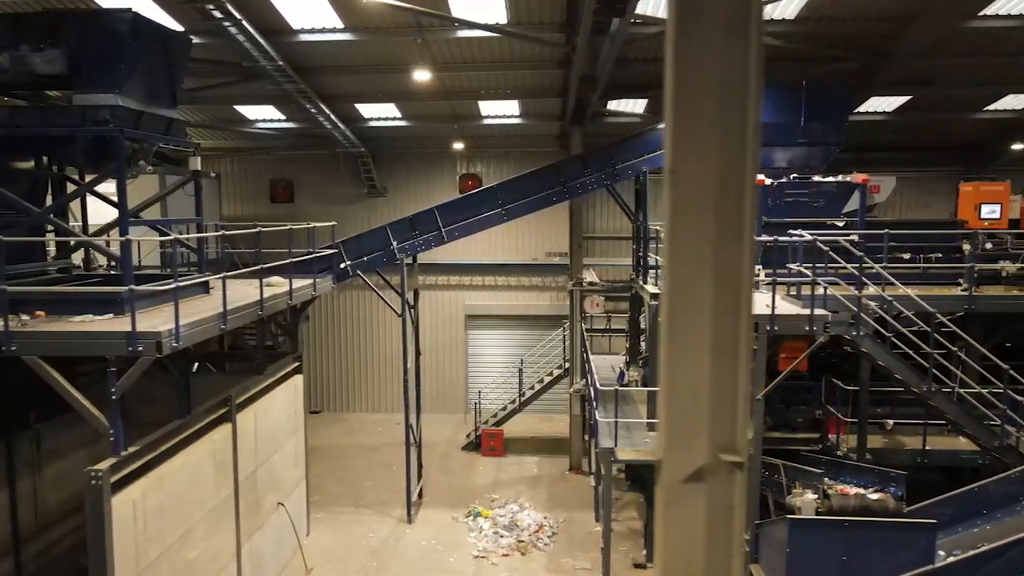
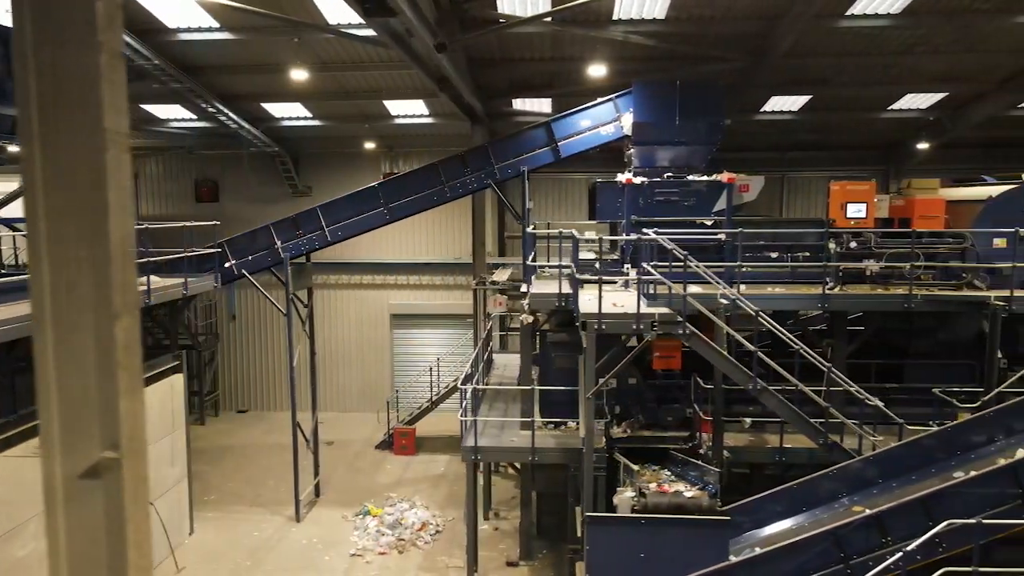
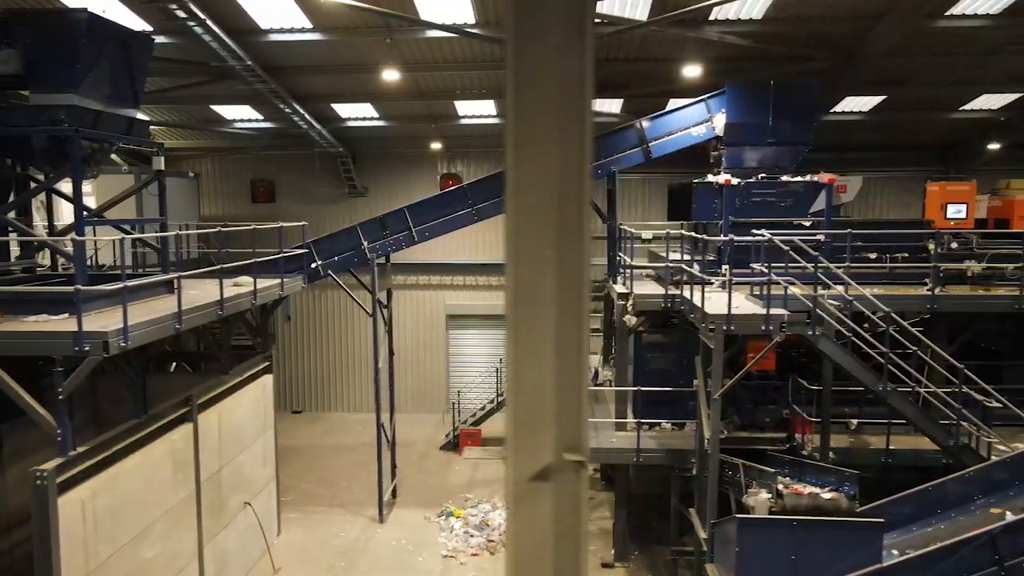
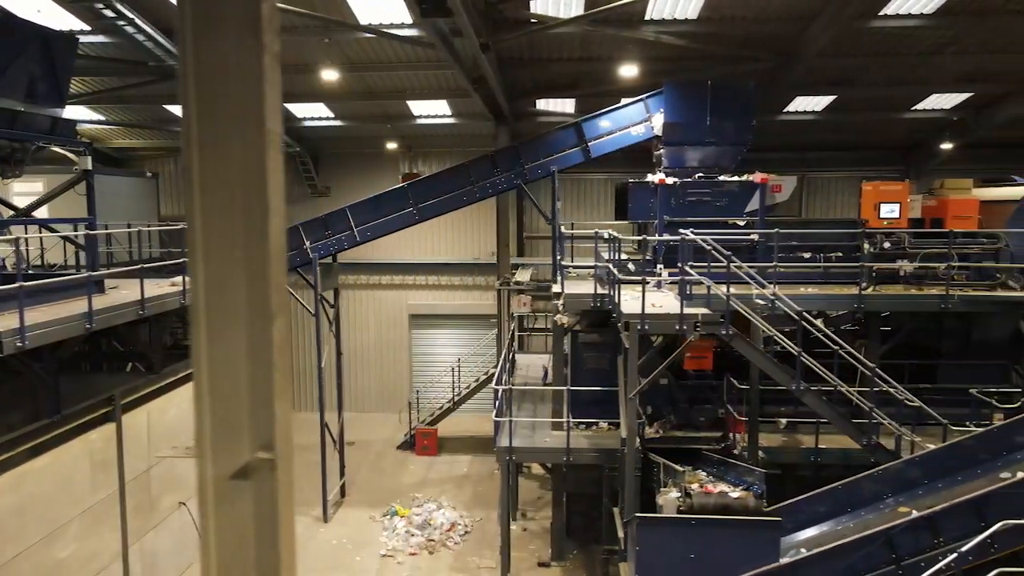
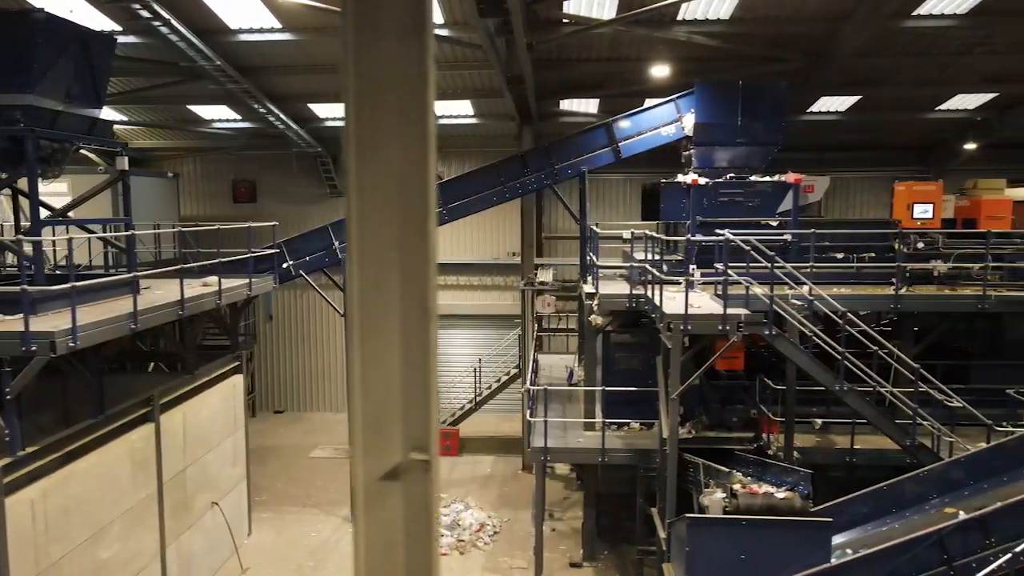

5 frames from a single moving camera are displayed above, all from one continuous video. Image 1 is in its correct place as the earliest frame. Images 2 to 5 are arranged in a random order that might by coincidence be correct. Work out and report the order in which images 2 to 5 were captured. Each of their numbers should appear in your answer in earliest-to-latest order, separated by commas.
3, 5, 4, 2
